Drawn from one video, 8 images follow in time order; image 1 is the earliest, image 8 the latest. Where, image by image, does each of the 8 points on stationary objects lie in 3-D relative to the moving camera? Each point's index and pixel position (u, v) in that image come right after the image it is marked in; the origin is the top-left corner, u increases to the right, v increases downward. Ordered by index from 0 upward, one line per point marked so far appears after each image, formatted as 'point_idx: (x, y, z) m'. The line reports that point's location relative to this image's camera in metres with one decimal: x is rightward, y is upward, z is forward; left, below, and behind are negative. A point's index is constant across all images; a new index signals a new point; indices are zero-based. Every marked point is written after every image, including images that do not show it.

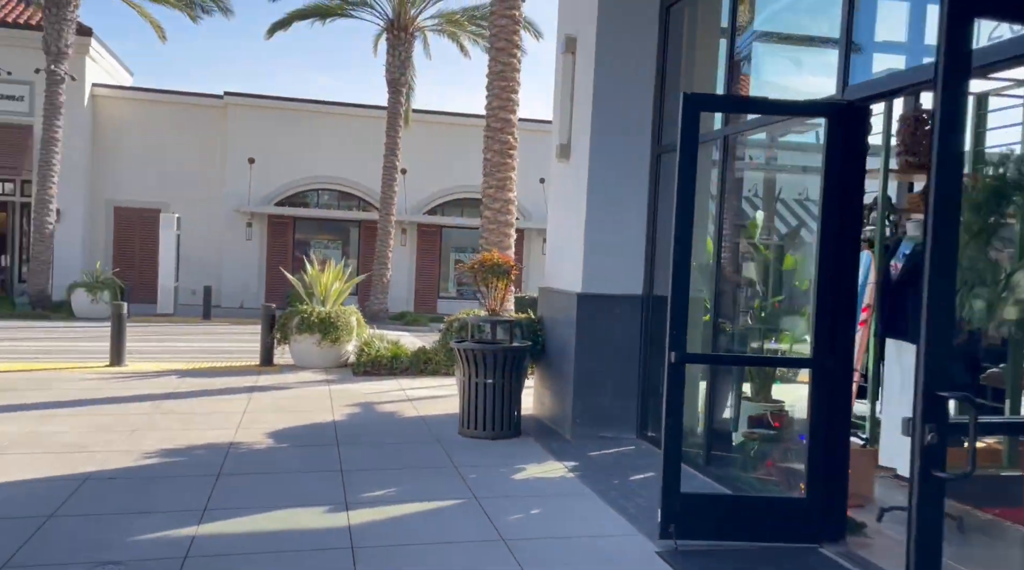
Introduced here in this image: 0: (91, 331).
0: (-7.9, -0.9, +18.5) m
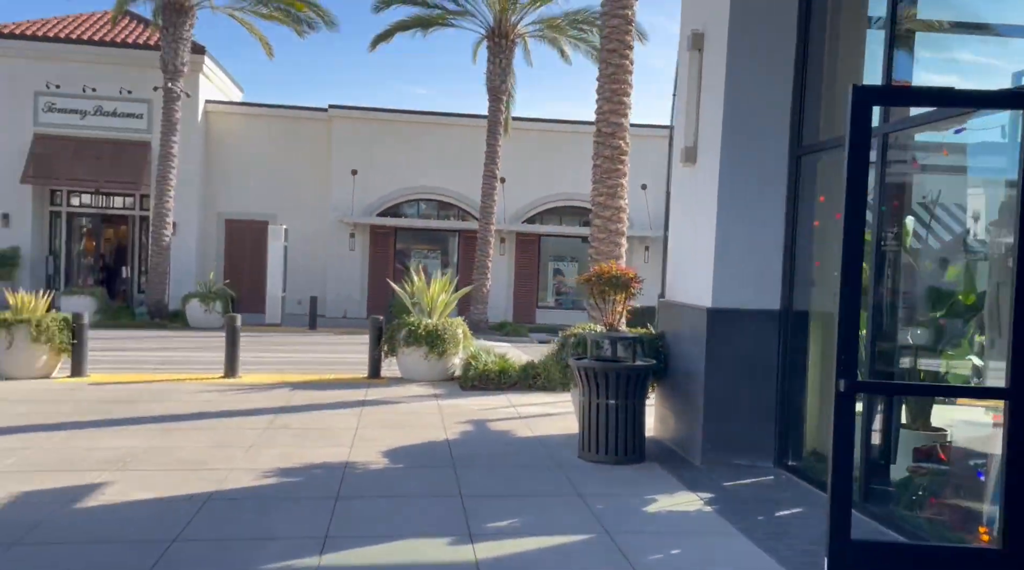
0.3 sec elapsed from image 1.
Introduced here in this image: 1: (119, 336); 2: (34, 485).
0: (-5.9, -1.1, +19.0) m
1: (-7.9, -1.0, +19.8) m
2: (-3.1, -1.3, +6.3) m
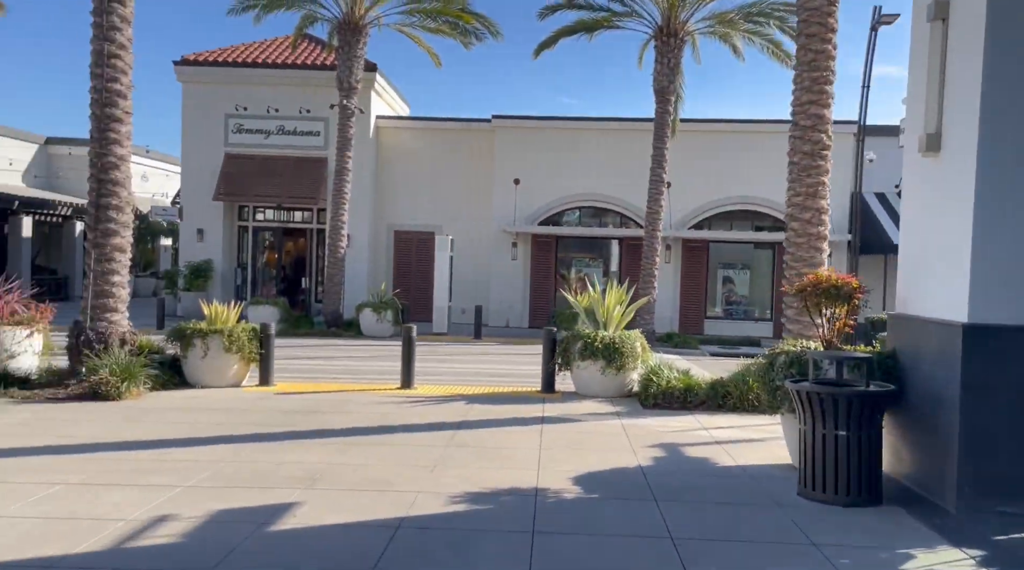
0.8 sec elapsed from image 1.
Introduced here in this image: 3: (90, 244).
0: (-2.6, -1.3, +19.3) m
1: (-4.4, -1.3, +20.4) m
2: (-1.8, -1.4, +6.3) m
3: (-5.7, +0.6, +13.2) m
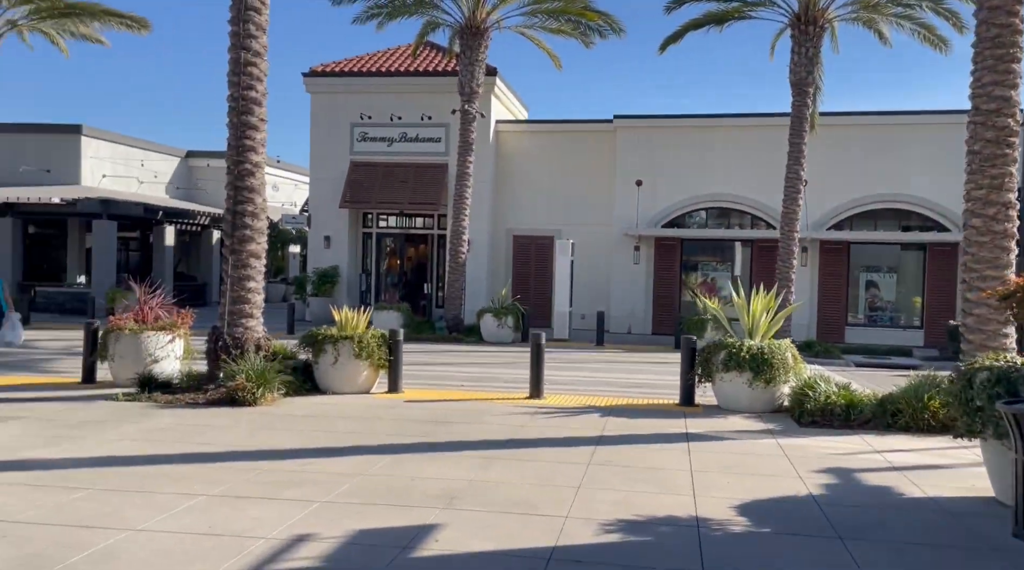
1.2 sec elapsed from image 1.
0: (-0.1, -1.4, +19.1) m
1: (-1.8, -1.4, +20.4) m
2: (-0.9, -1.5, +6.1) m
3: (-3.9, +0.5, +13.4) m
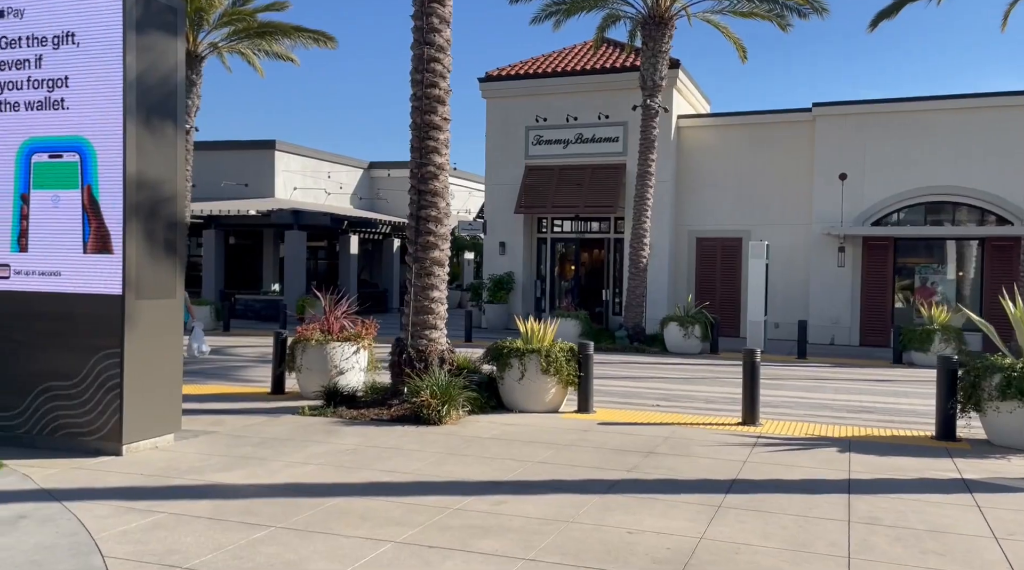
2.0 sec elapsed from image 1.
0: (+3.4, -1.5, +17.7) m
1: (+2.0, -1.5, +19.3) m
2: (+0.4, -1.6, +5.1) m
3: (-1.3, +0.4, +12.8) m
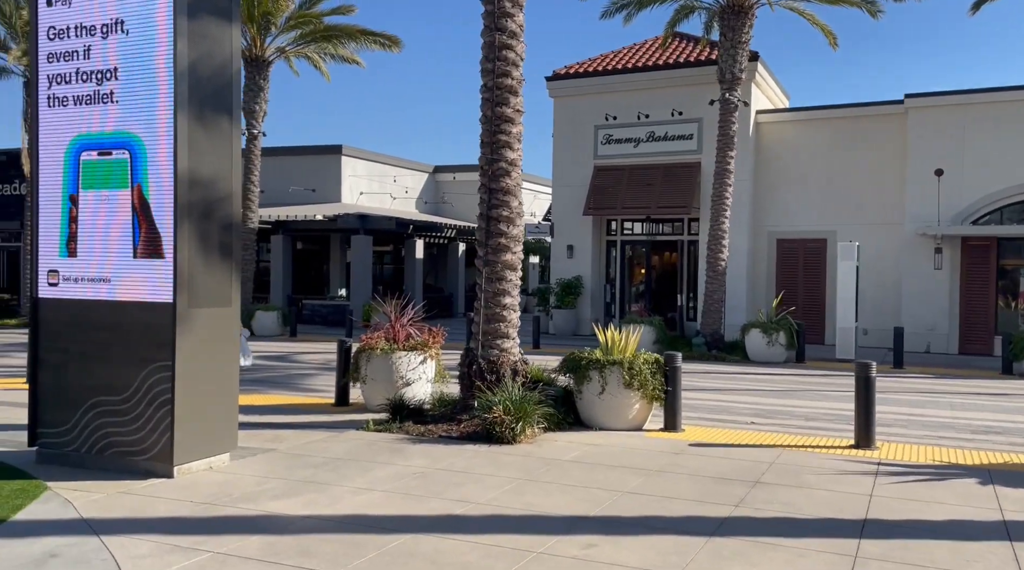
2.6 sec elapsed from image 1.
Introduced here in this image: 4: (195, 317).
0: (+4.7, -1.6, +16.4) m
1: (+3.4, -1.6, +18.1) m
2: (+0.8, -1.6, +4.0) m
3: (-0.4, +0.3, +11.8) m
4: (-3.0, -0.3, +9.3) m
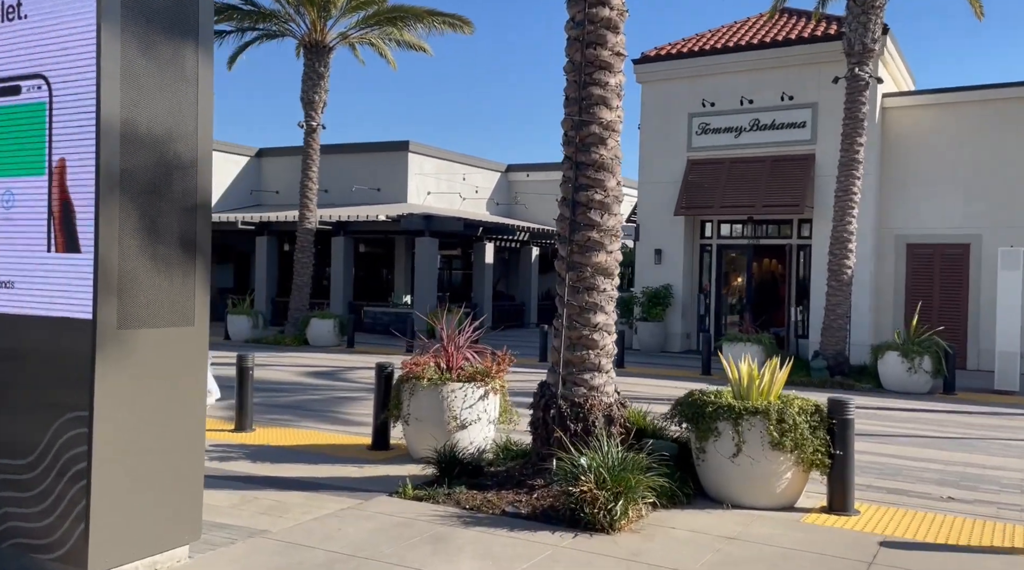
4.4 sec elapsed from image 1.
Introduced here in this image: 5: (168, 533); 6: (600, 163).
0: (+5.8, -1.8, +12.7) m
1: (+4.6, -1.8, +14.5) m
2: (+1.0, -1.7, +0.6) m
3: (+0.5, +0.2, +8.5) m
4: (-2.4, -0.4, +6.1) m
5: (-2.3, -1.6, +6.4) m
6: (+0.8, +1.1, +8.4) m
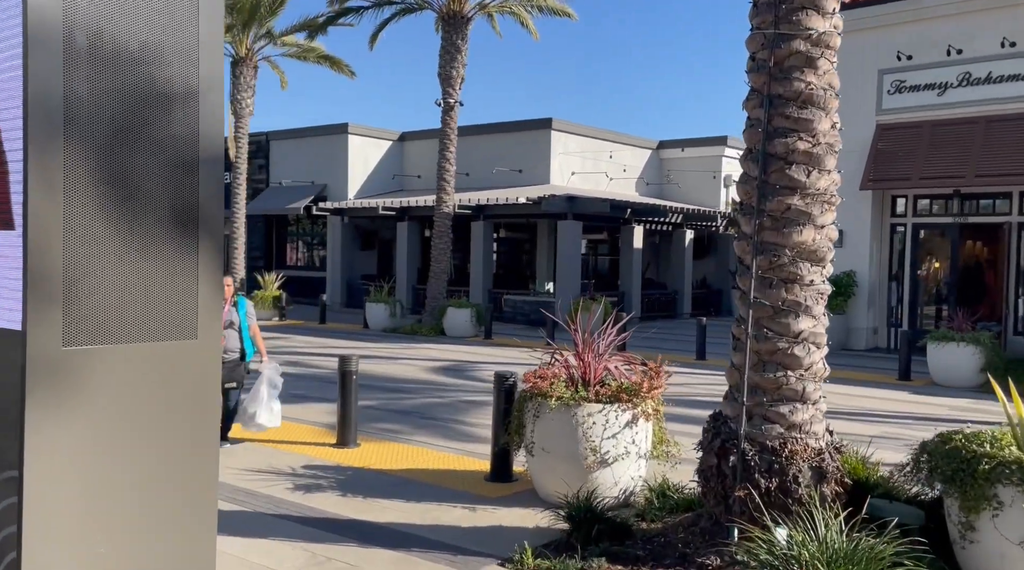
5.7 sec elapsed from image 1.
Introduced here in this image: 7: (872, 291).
0: (+7.4, -1.7, +9.2) m
1: (+6.5, -1.7, +11.2) m
2: (+0.8, -1.7, -2.0) m
3: (+1.4, +0.2, +5.9) m
4: (-1.7, -0.3, +4.0) m
5: (-1.6, -1.6, +4.2) m
6: (+1.8, +1.1, +5.7) m
7: (+7.5, -0.2, +20.2) m
